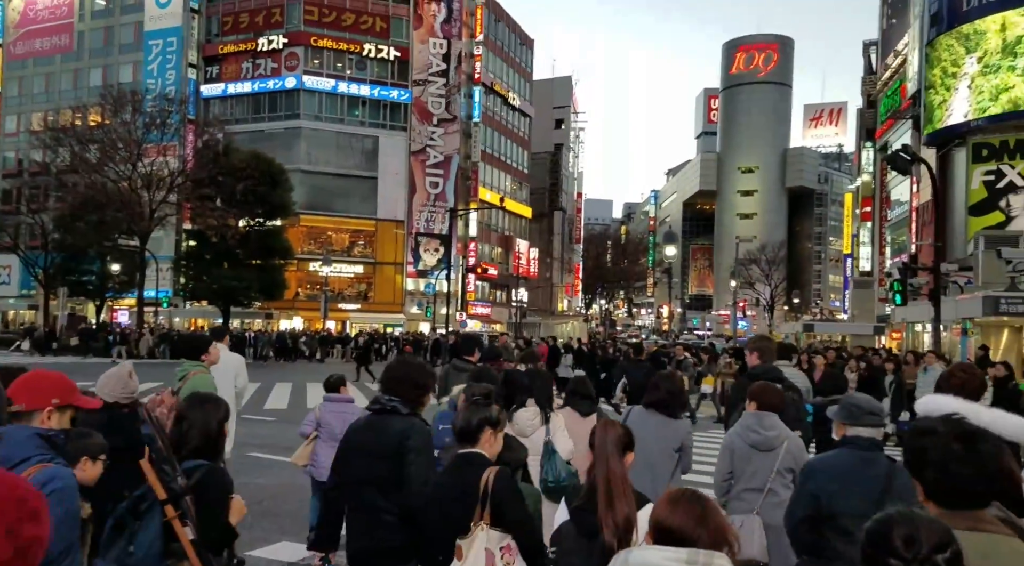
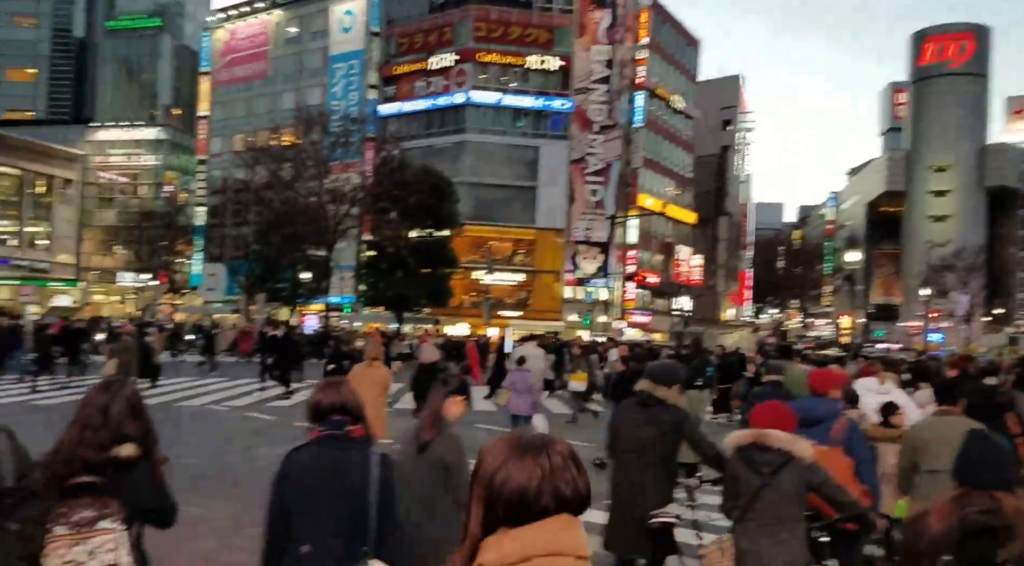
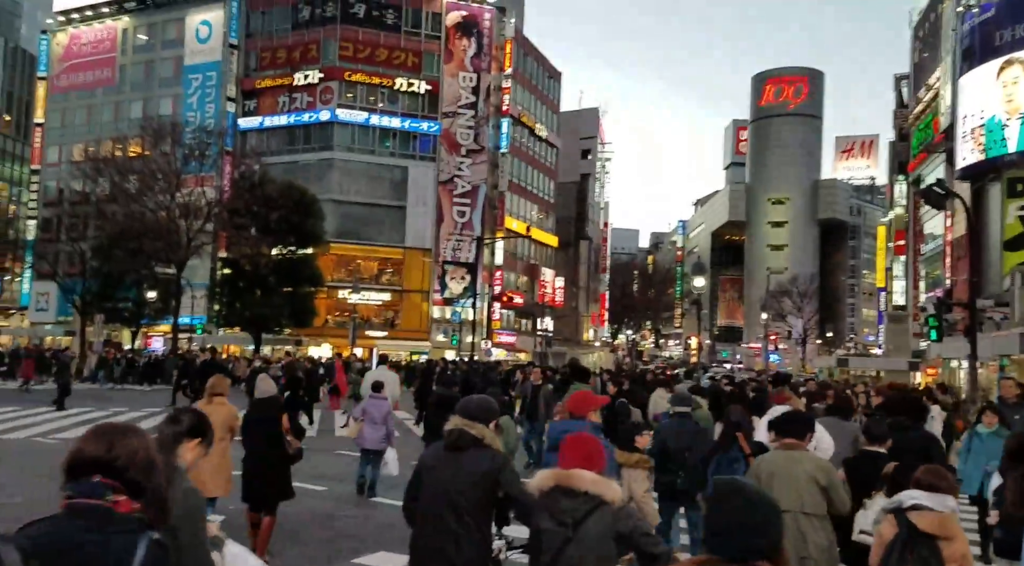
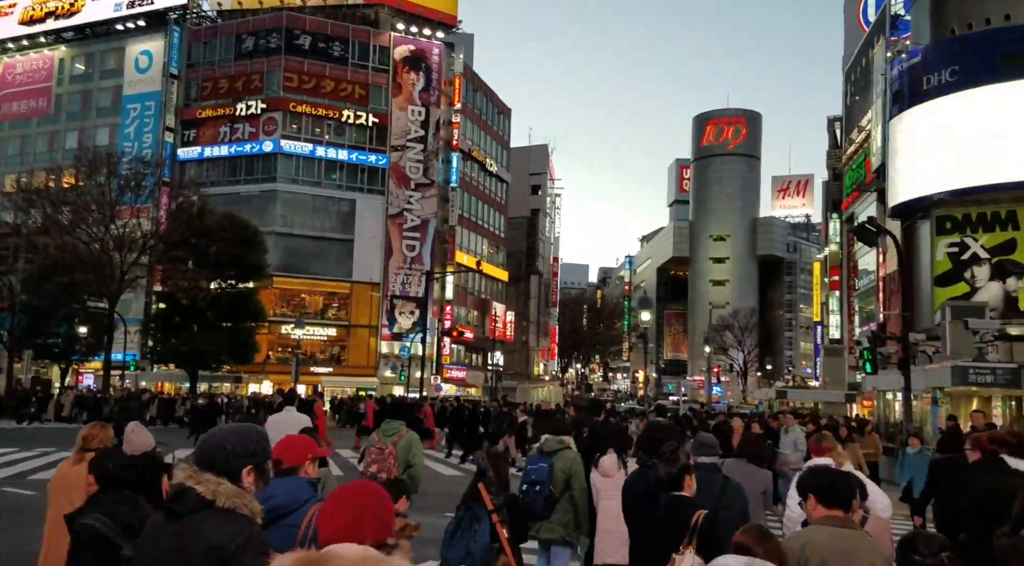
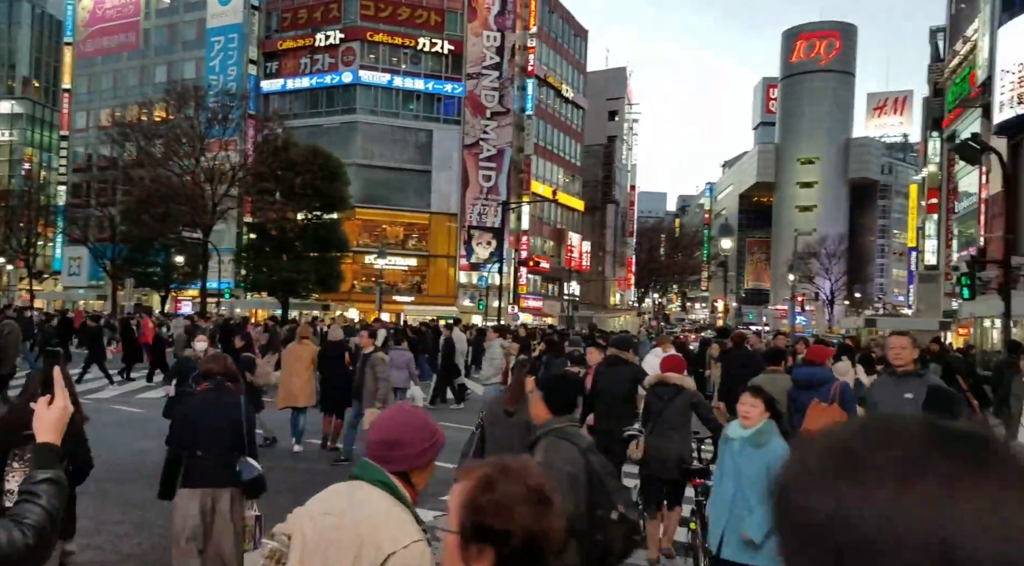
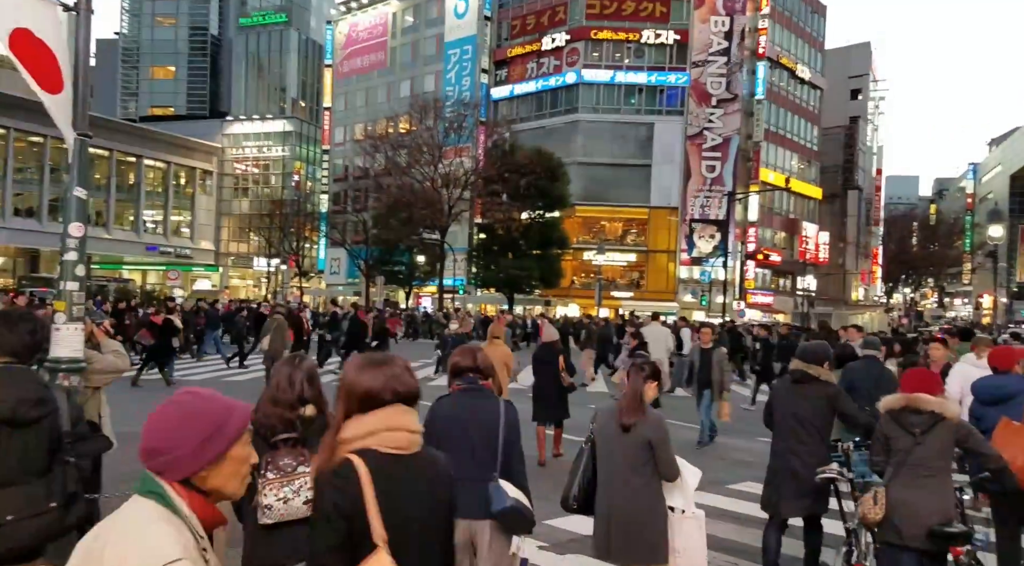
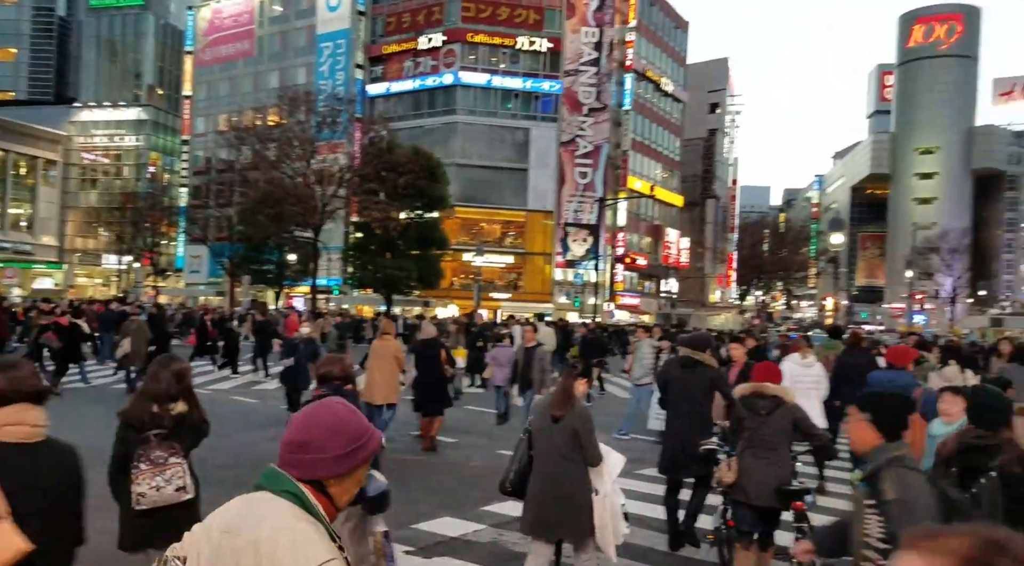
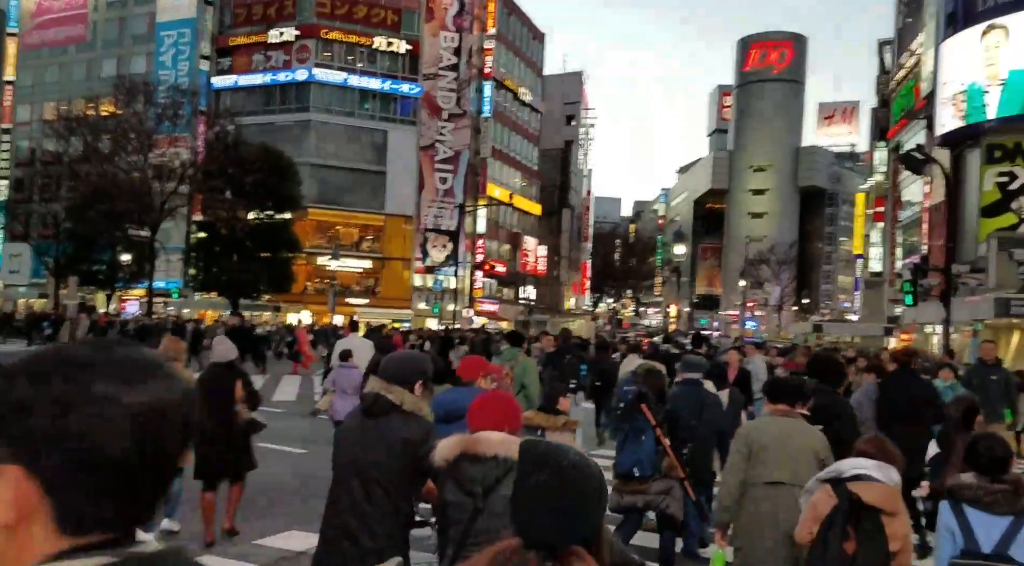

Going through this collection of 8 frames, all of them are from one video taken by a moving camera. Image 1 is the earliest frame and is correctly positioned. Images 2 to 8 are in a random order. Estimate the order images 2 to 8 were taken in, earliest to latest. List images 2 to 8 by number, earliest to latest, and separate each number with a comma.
4, 8, 3, 2, 6, 7, 5
